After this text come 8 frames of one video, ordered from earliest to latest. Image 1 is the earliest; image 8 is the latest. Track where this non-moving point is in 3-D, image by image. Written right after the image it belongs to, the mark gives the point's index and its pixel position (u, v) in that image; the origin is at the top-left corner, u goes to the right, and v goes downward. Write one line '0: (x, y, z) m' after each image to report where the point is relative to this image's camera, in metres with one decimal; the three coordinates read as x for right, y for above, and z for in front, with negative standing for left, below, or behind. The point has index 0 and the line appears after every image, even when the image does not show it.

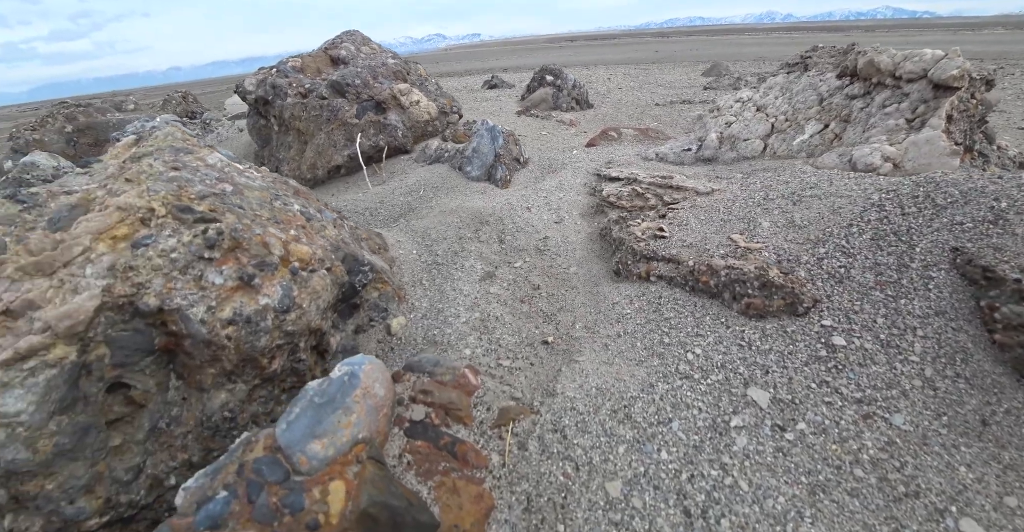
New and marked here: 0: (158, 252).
0: (-1.6, +0.1, +1.9) m
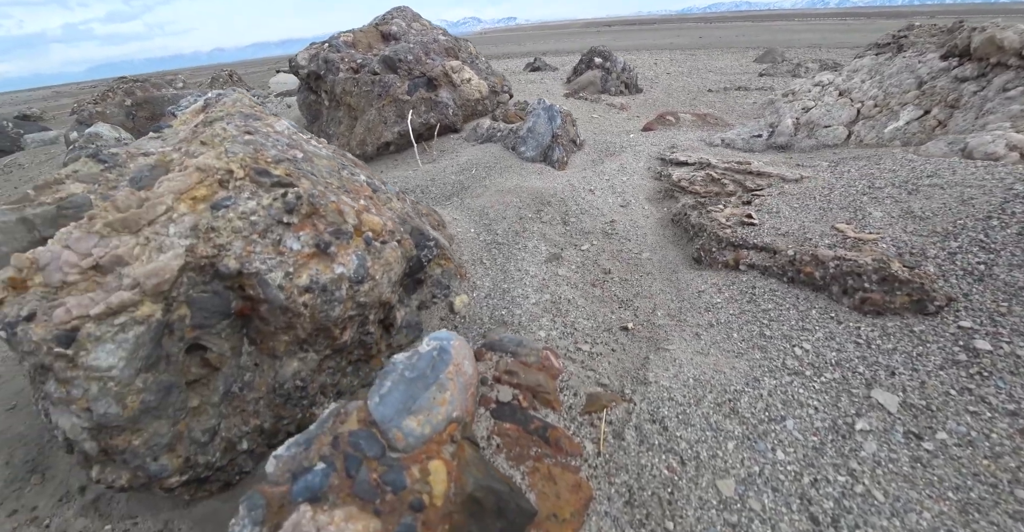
0: (-1.2, +0.2, +1.9) m
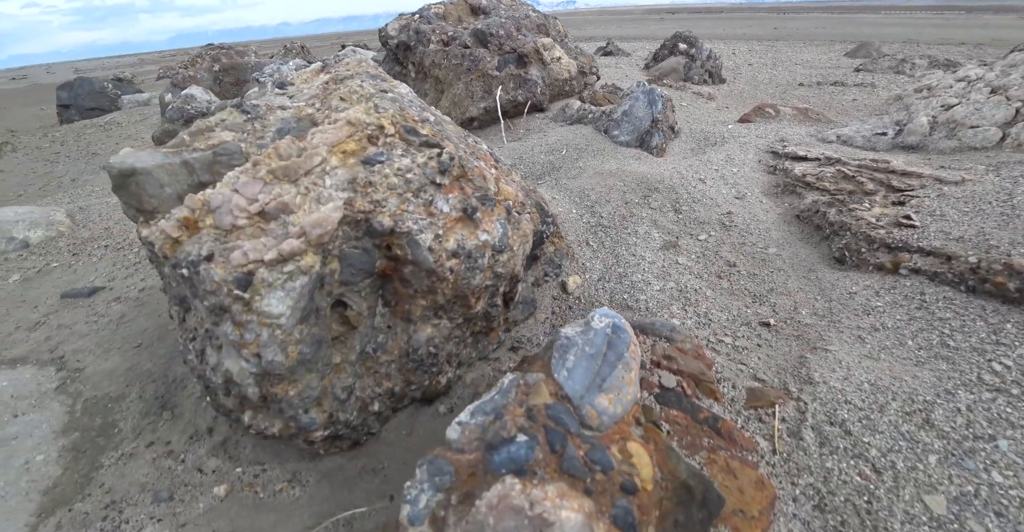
0: (-0.5, +0.4, +1.8) m
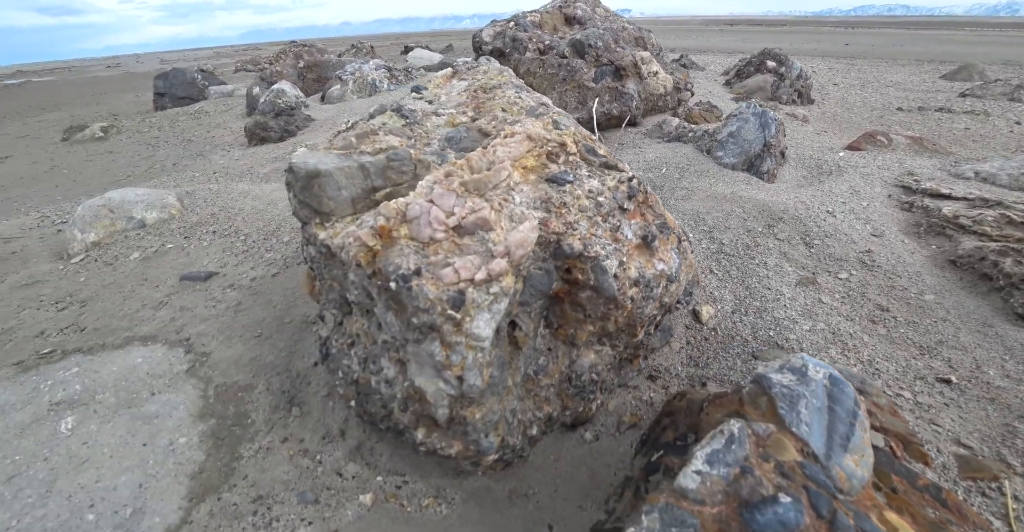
0: (+0.3, +0.3, +1.8) m
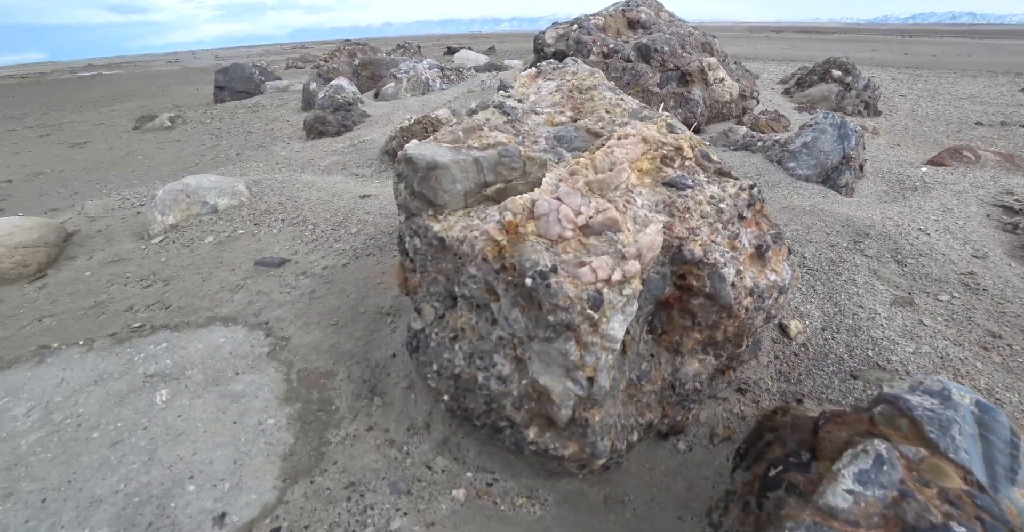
0: (+0.8, +0.3, +1.7) m
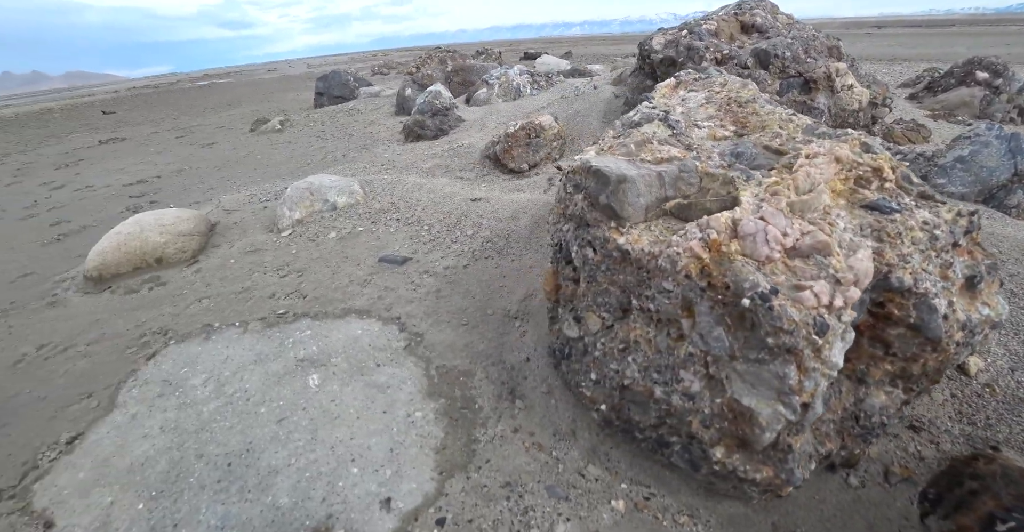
0: (+1.6, +0.2, +1.6) m
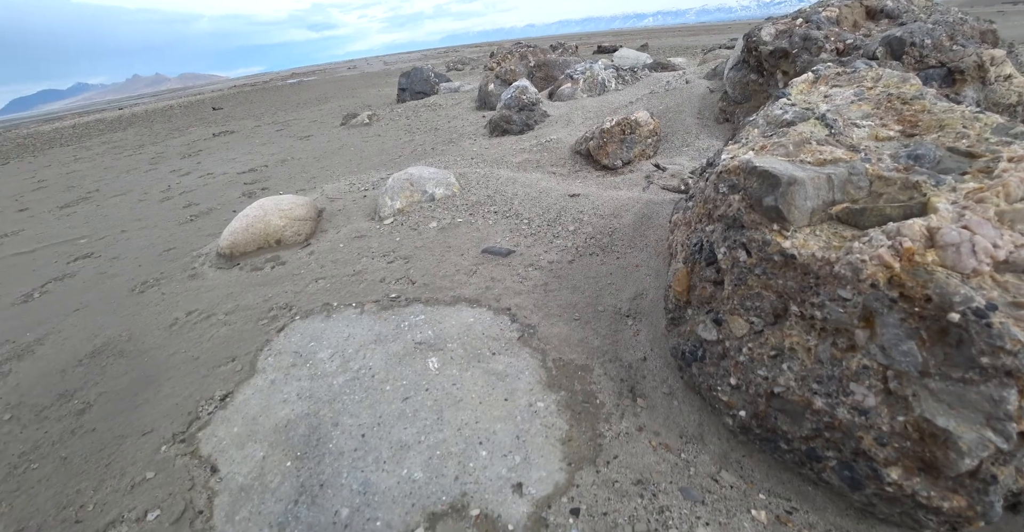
0: (+2.3, +0.1, +1.4) m
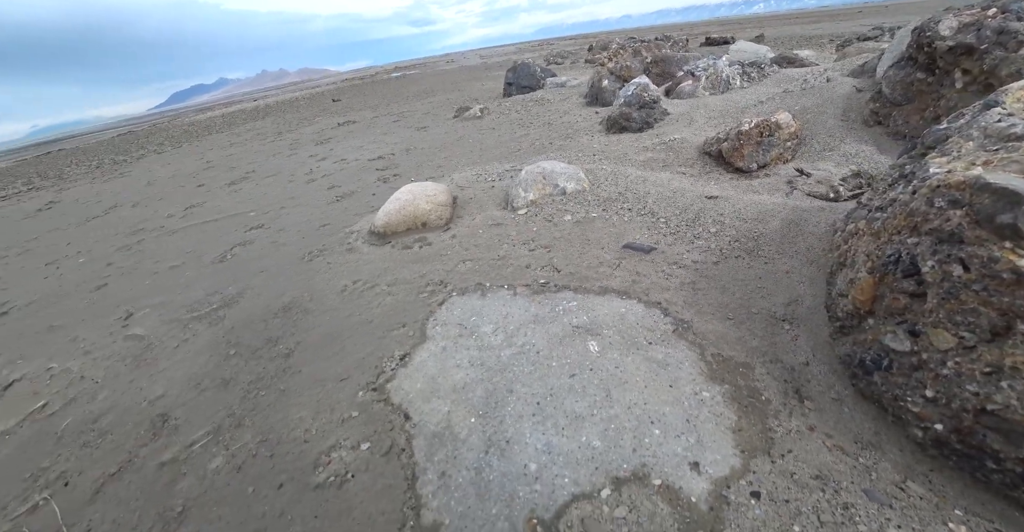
0: (+3.2, -0.1, +1.2) m
